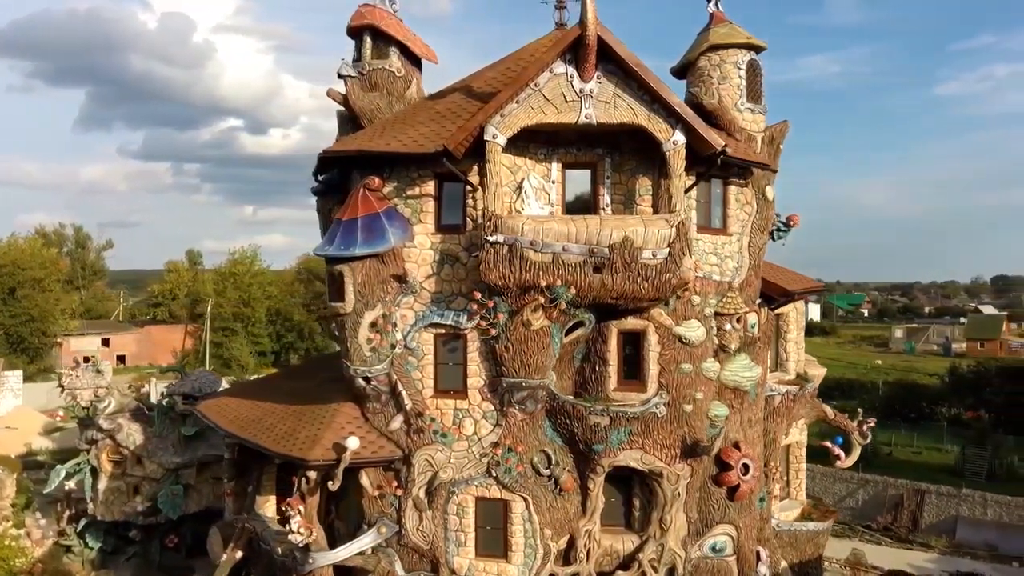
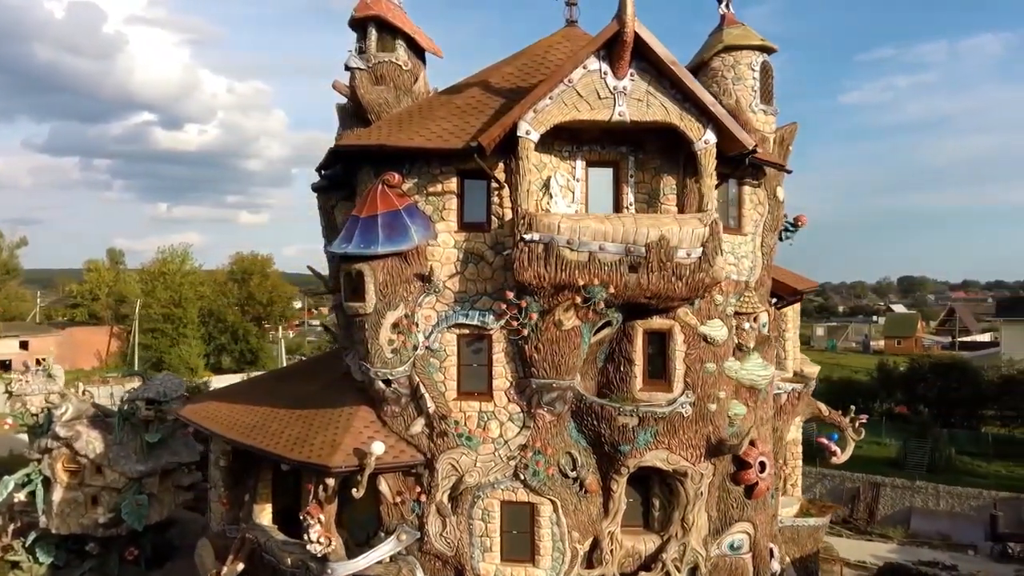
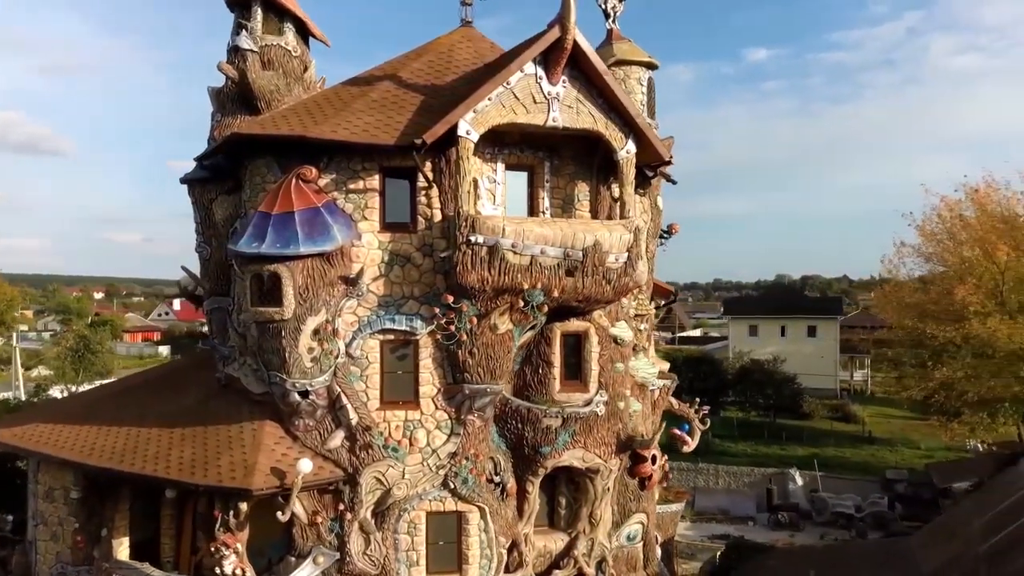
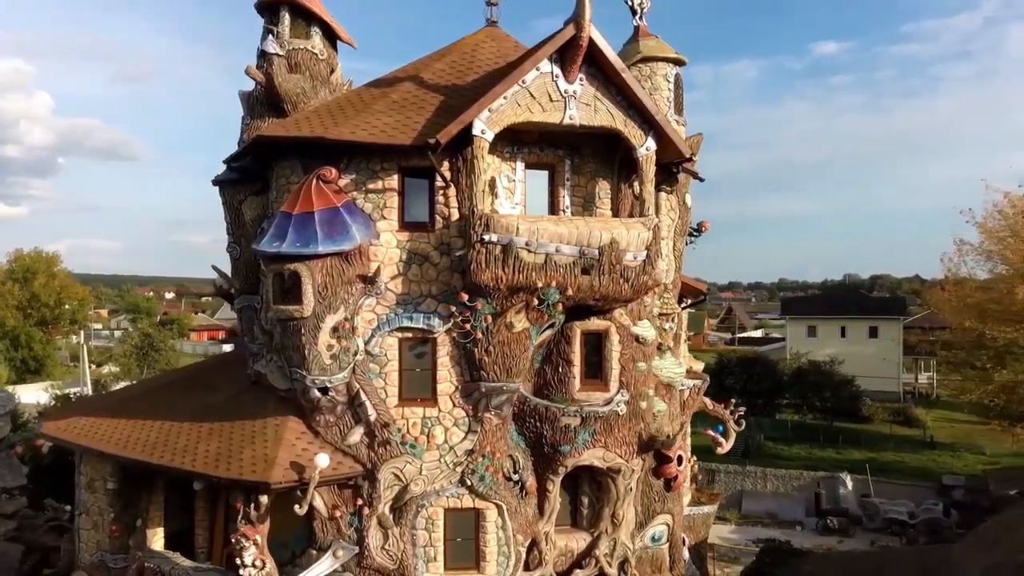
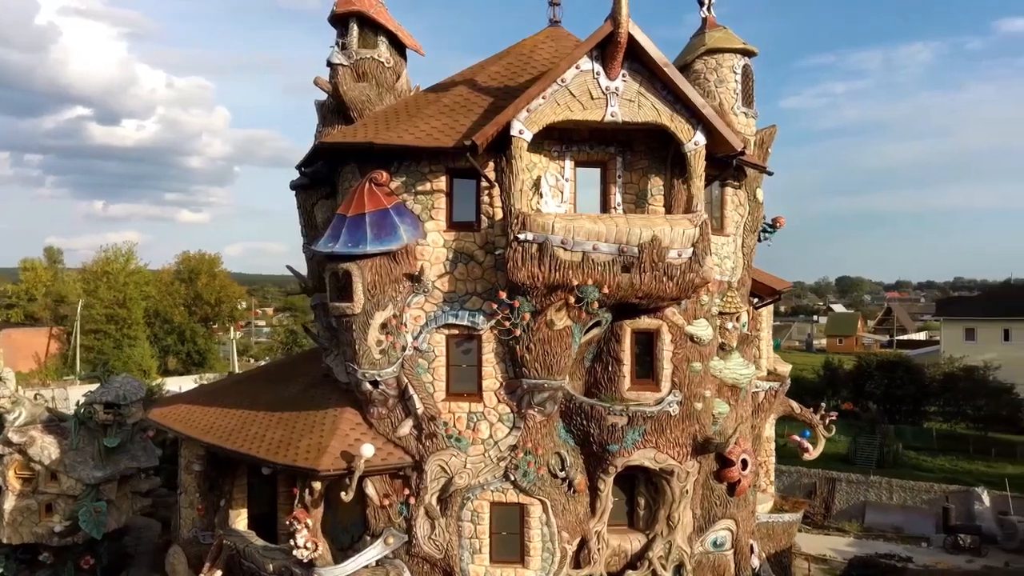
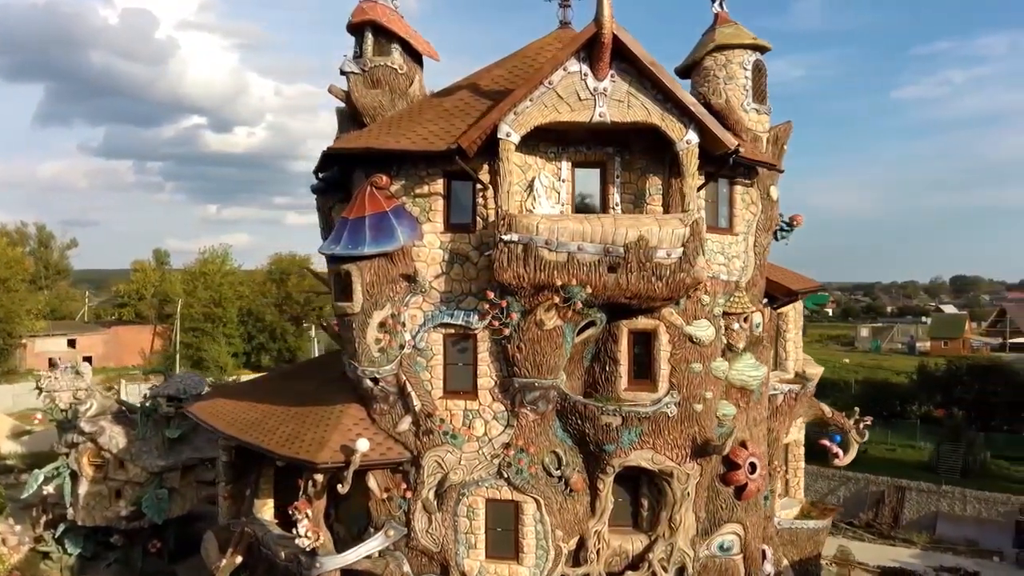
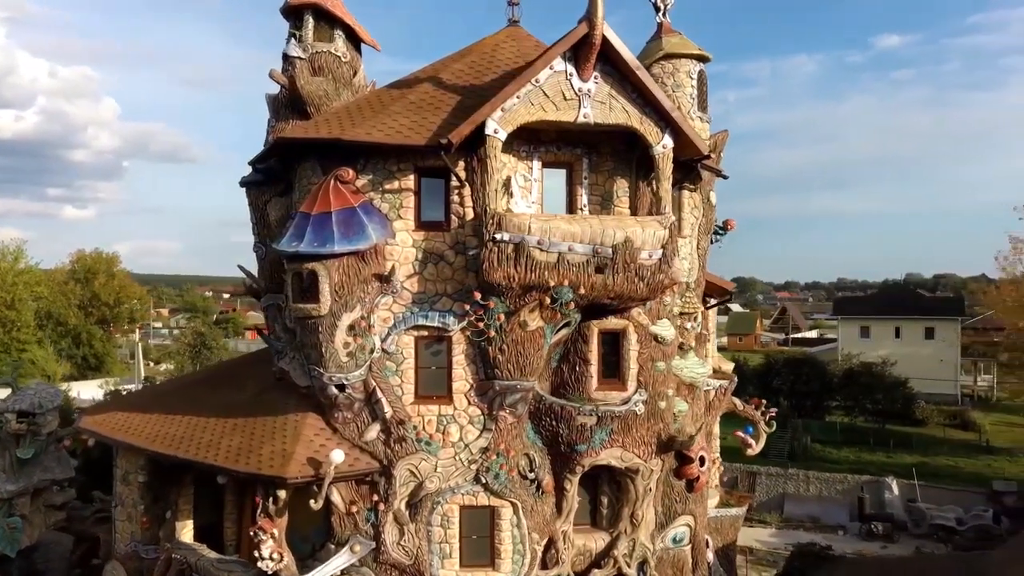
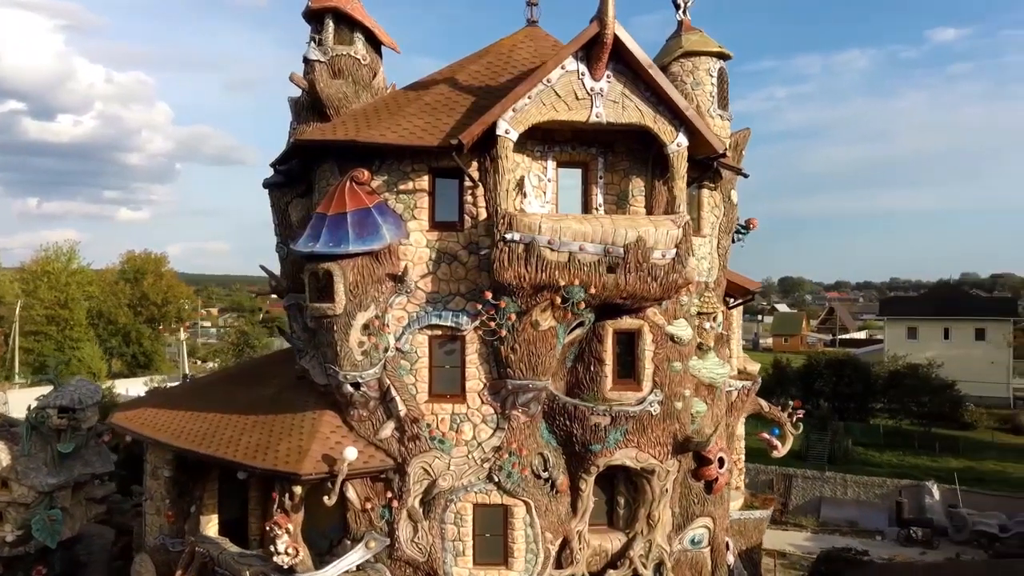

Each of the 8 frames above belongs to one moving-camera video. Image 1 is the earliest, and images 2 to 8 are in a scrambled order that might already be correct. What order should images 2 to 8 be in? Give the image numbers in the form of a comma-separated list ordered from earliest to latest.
6, 2, 5, 8, 7, 4, 3
